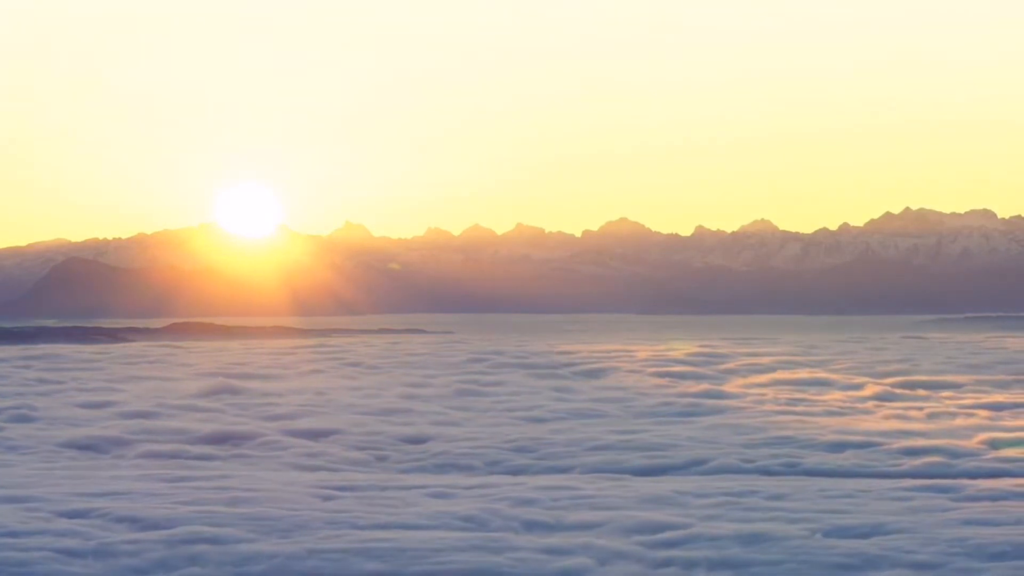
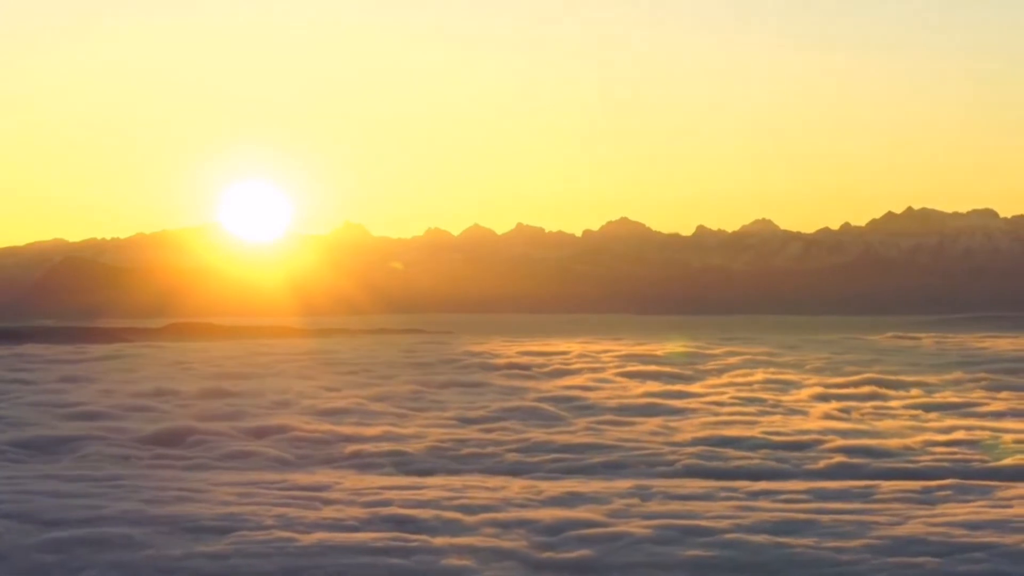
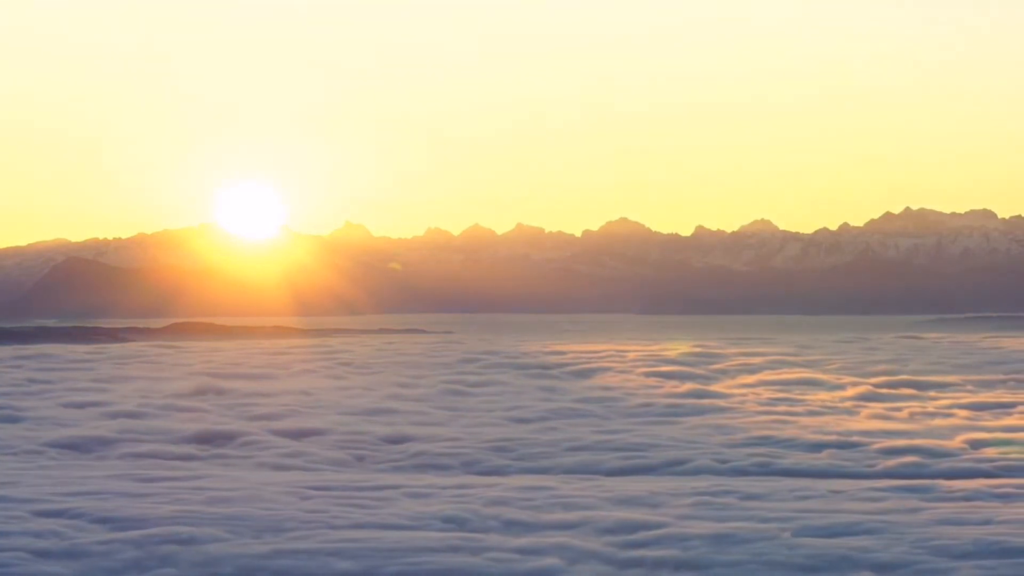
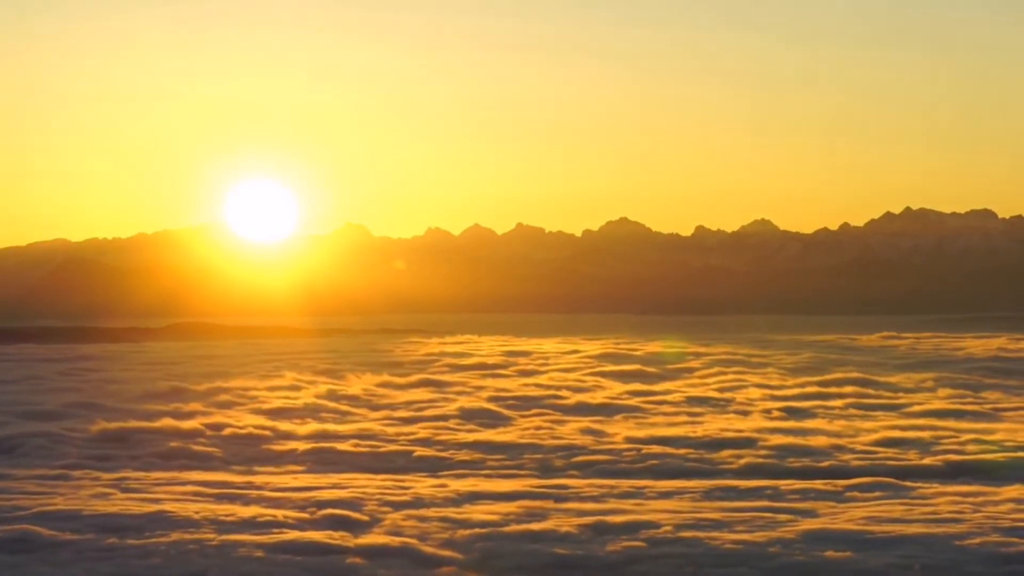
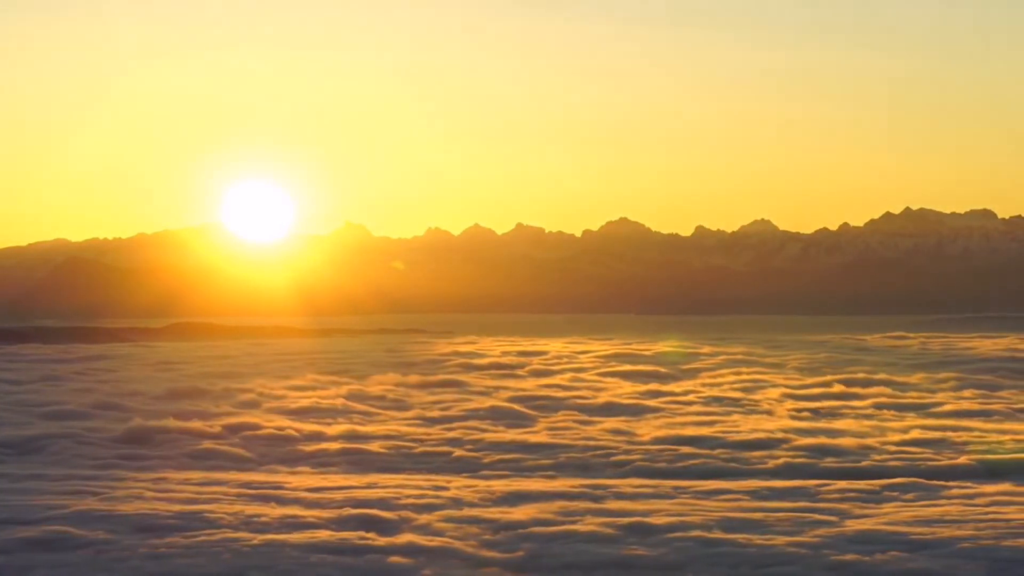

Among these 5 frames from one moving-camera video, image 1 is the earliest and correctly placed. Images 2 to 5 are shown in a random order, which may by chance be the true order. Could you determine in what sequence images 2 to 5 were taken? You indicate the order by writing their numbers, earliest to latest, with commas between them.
3, 2, 5, 4
